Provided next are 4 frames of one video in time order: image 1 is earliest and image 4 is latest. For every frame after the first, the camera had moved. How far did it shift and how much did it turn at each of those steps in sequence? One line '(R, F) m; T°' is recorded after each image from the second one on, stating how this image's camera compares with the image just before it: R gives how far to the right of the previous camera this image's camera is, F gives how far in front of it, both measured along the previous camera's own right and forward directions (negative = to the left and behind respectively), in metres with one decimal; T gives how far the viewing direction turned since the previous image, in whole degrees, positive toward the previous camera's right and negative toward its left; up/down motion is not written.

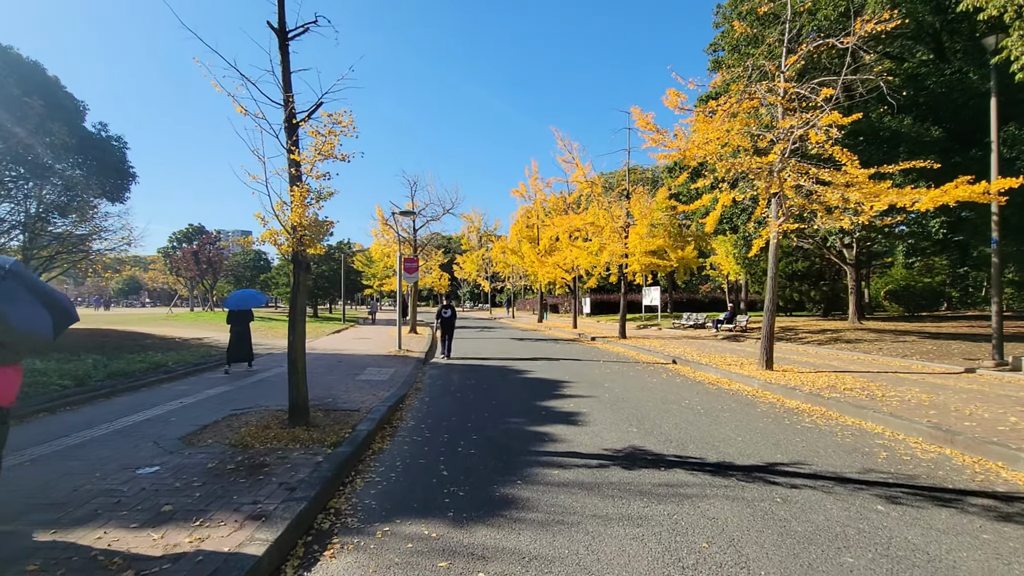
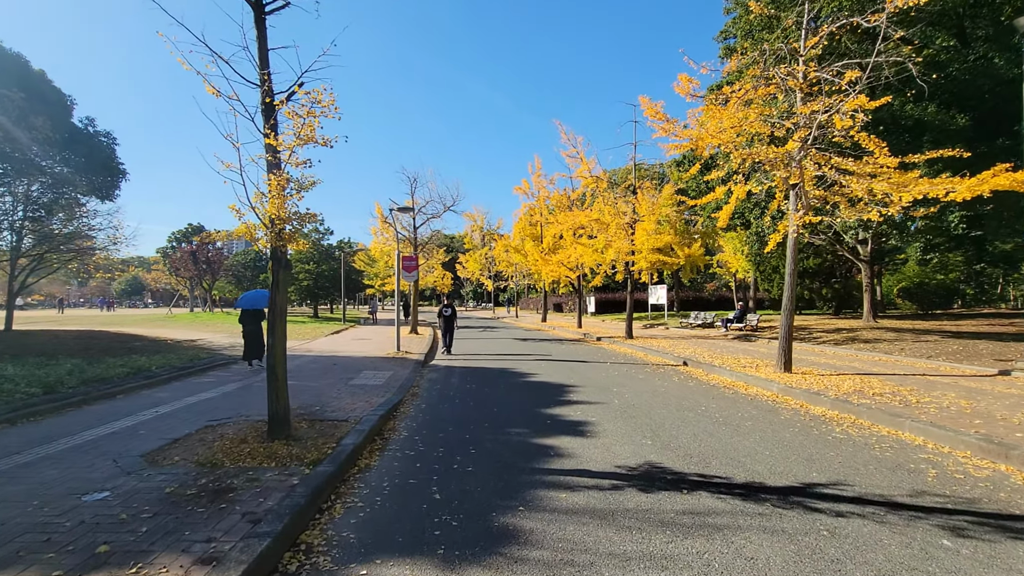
(0.0, +0.7) m; 0°
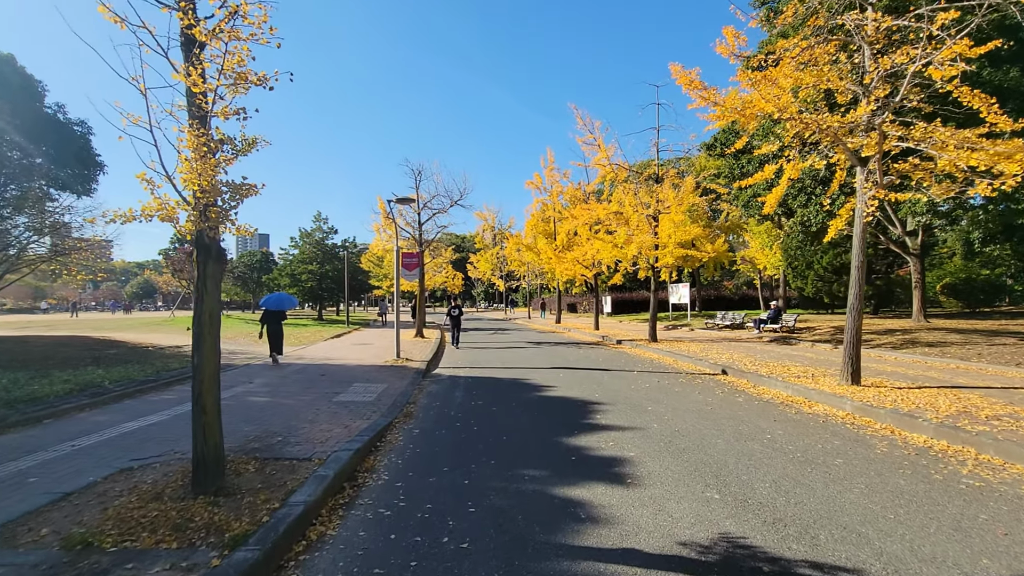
(0.0, +1.7) m; -1°
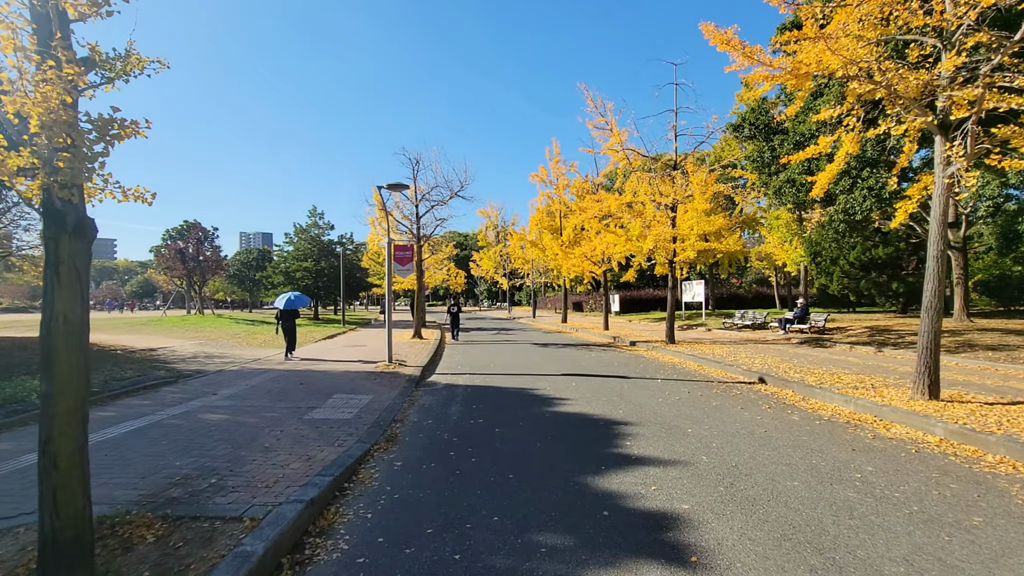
(-0.1, +1.6) m; 0°
